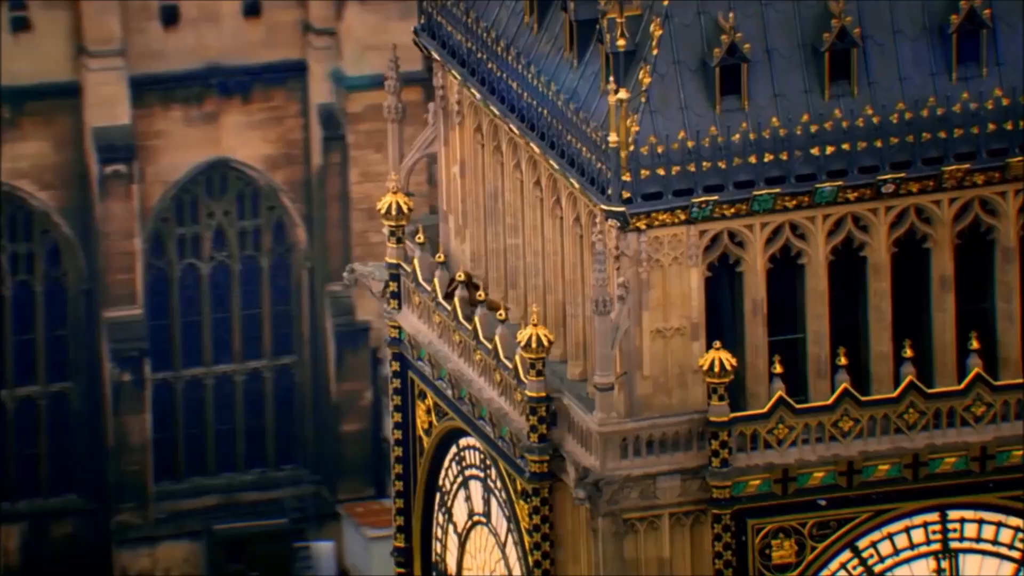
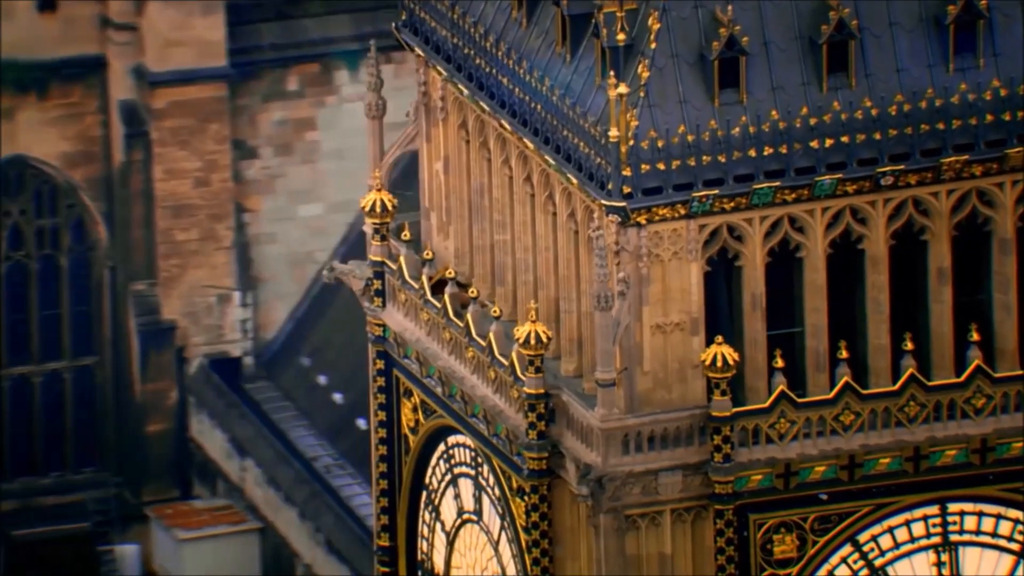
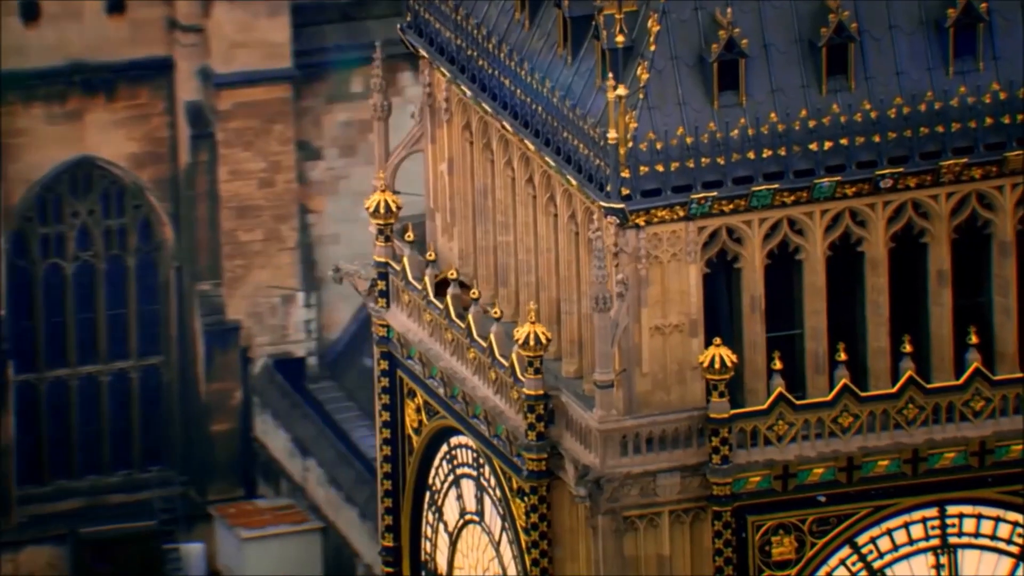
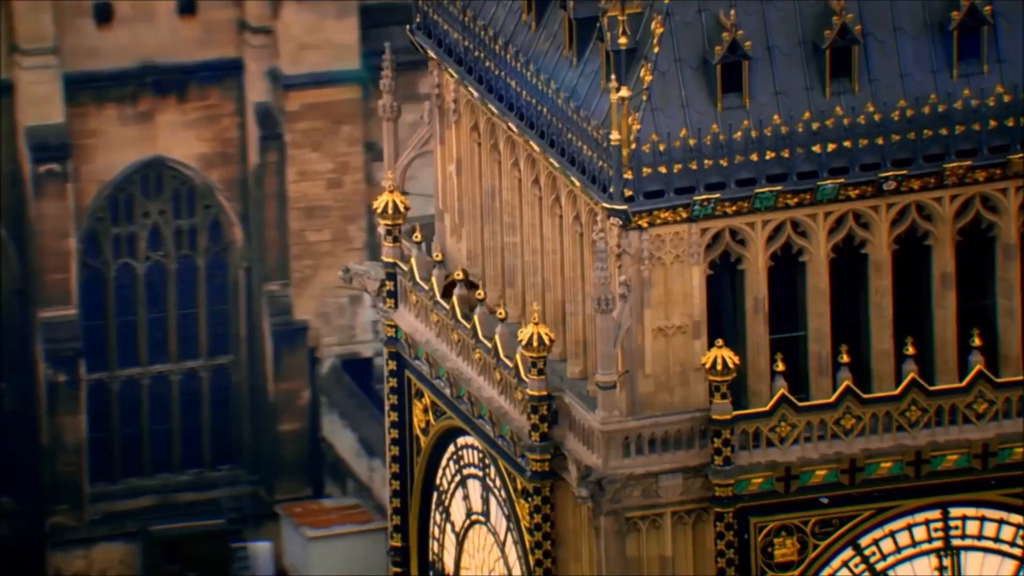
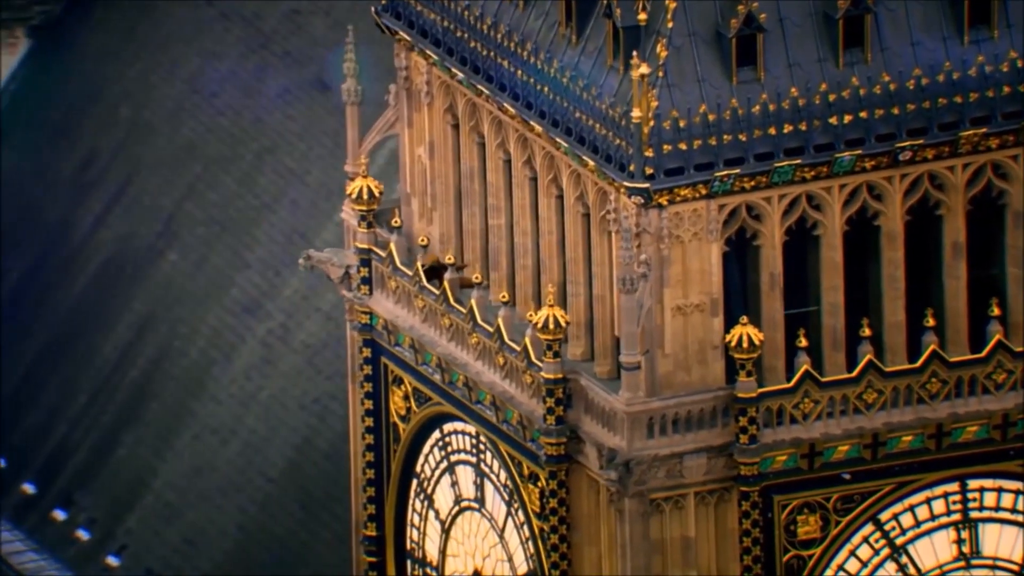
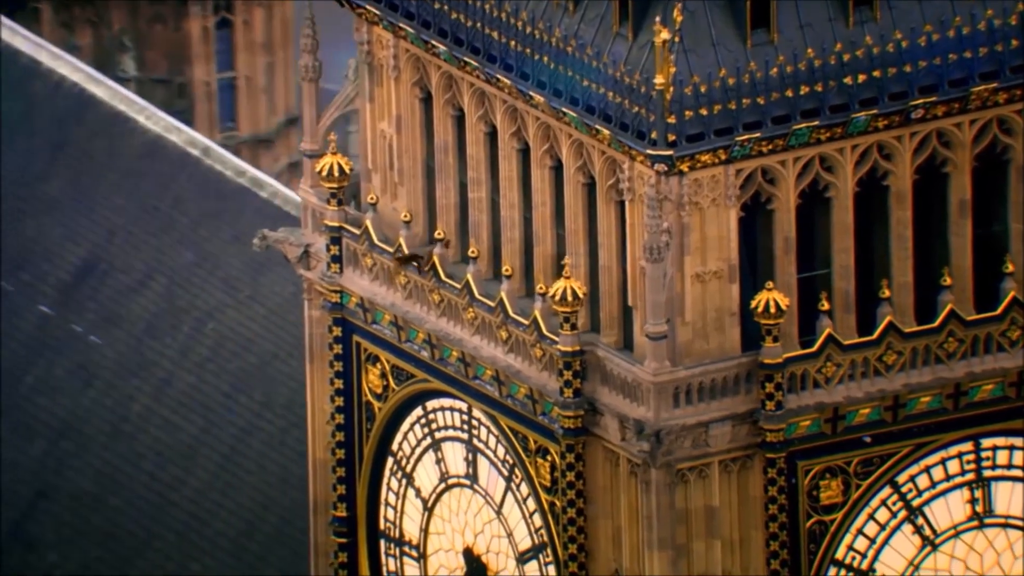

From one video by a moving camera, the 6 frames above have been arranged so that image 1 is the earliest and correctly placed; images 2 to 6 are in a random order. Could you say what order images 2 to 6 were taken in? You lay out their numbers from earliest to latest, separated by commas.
4, 3, 2, 5, 6
